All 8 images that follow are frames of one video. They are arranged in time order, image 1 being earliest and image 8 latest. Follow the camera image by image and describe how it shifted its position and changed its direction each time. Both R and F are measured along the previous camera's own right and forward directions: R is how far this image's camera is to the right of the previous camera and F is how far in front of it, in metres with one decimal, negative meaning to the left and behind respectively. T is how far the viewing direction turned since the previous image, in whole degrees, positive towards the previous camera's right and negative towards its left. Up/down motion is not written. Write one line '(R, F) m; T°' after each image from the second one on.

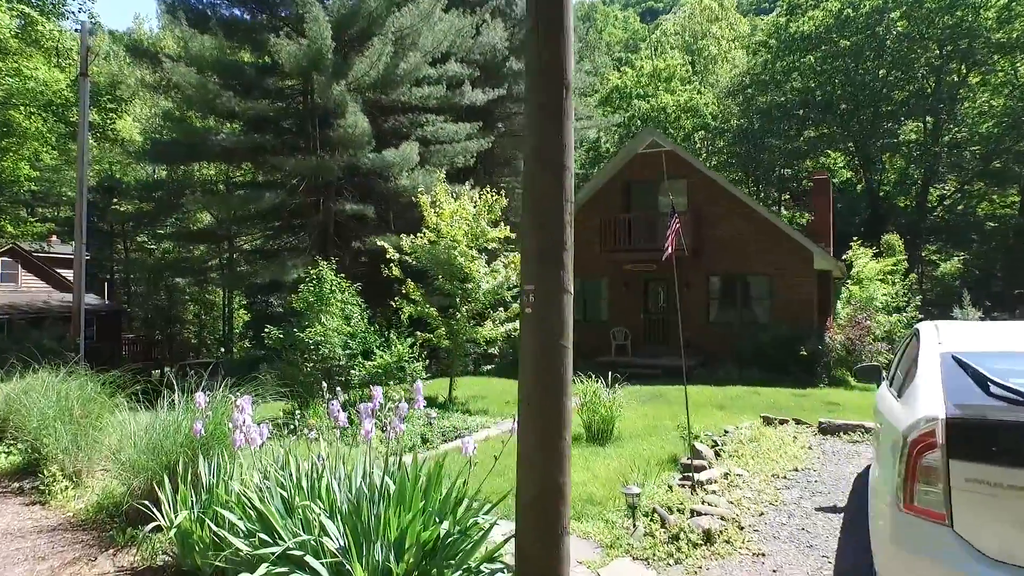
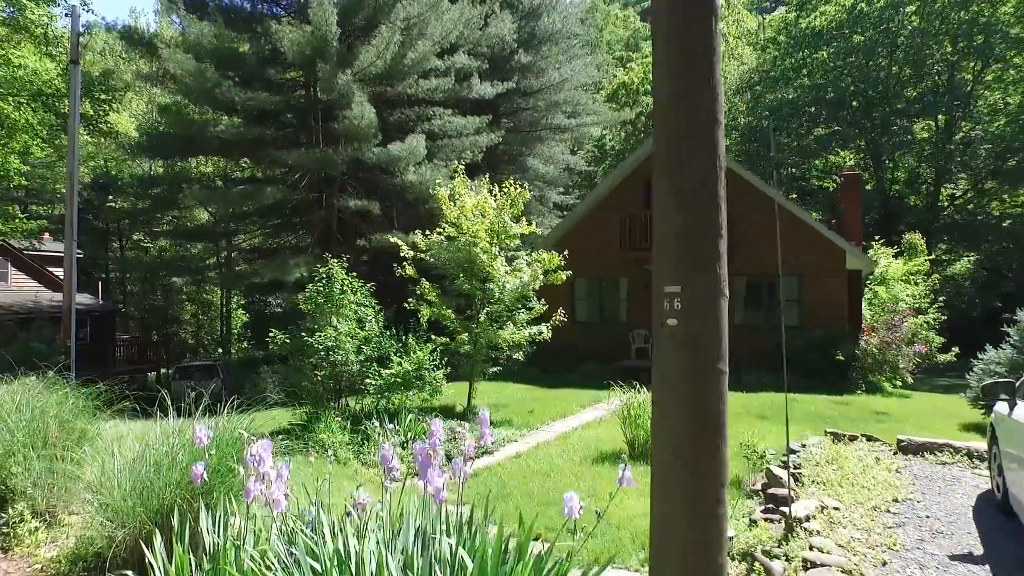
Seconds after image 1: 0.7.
(-0.5, +0.9) m; 0°
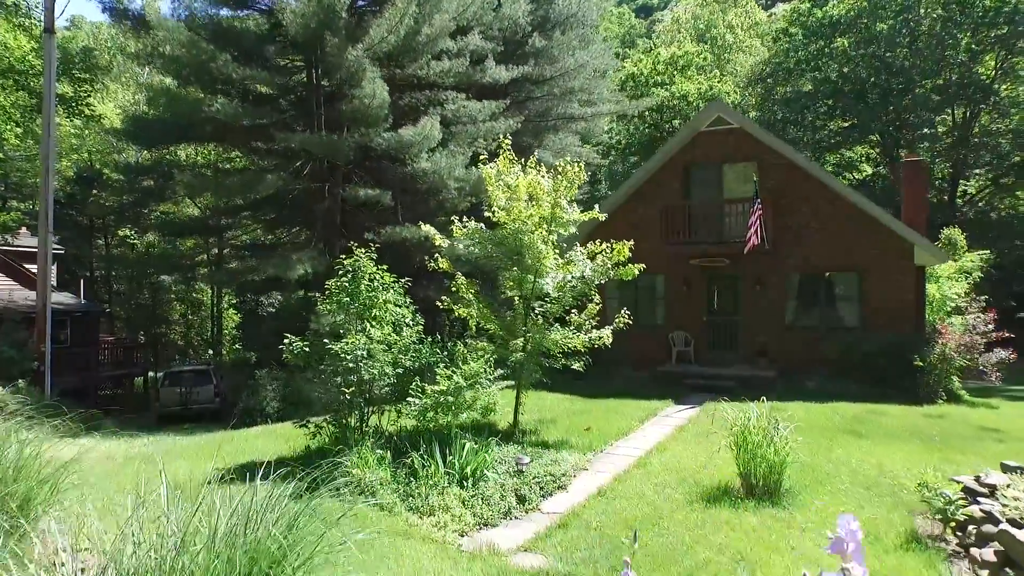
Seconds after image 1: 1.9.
(-0.9, +1.8) m; +1°
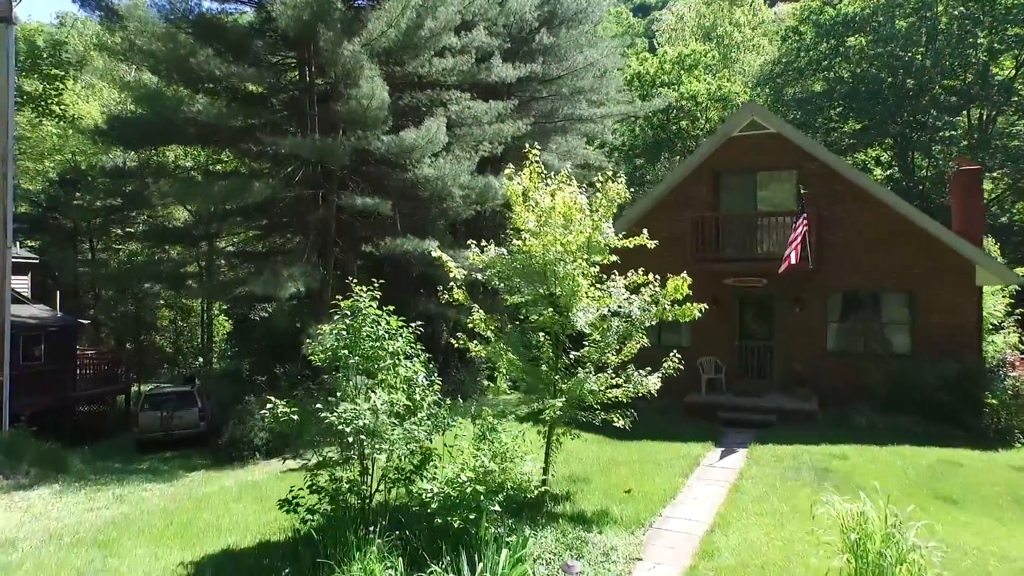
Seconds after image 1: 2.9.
(-0.4, +1.6) m; 0°
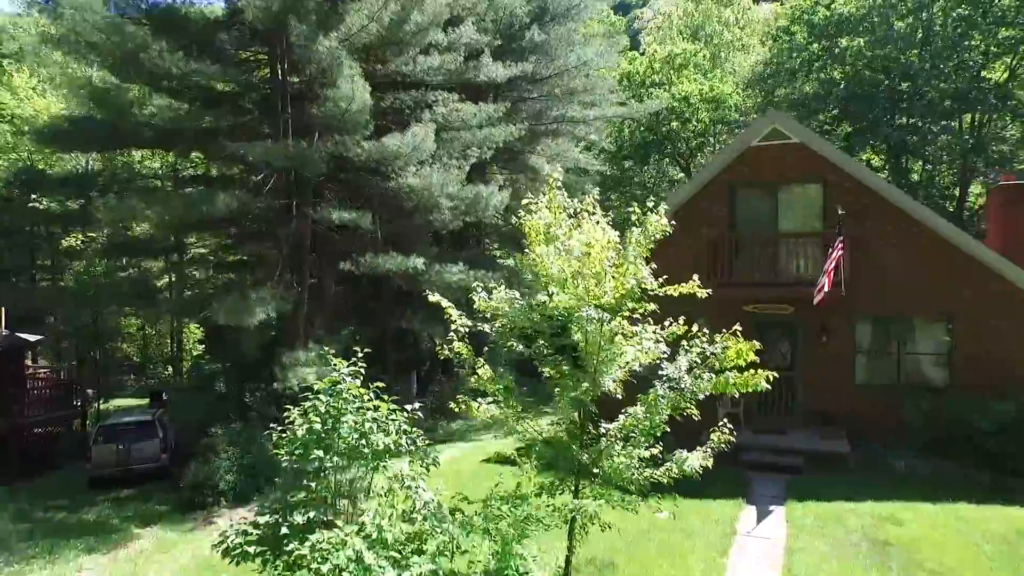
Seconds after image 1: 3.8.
(-0.4, +1.6) m; +2°
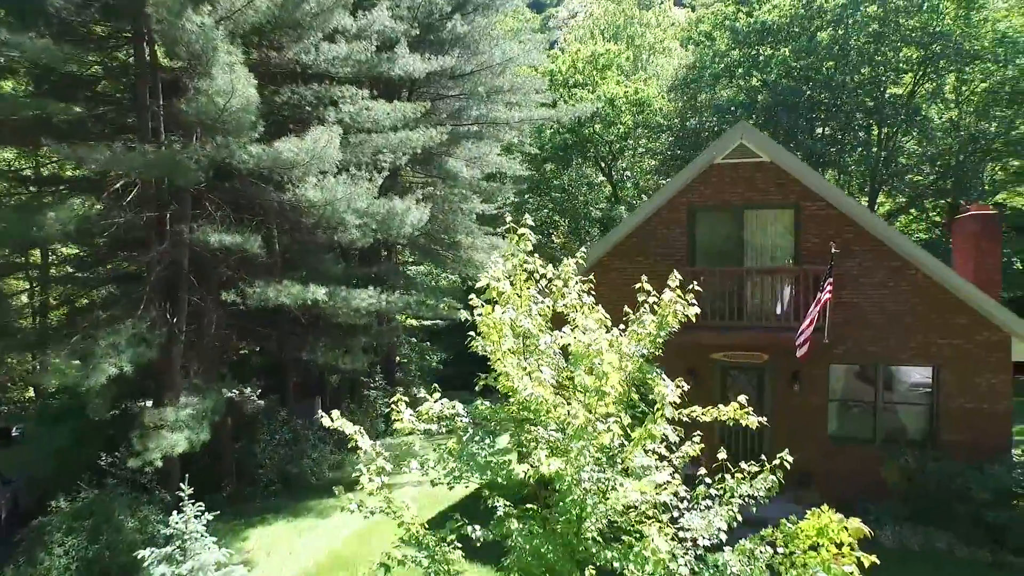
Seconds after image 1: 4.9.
(-0.2, +2.5) m; +7°
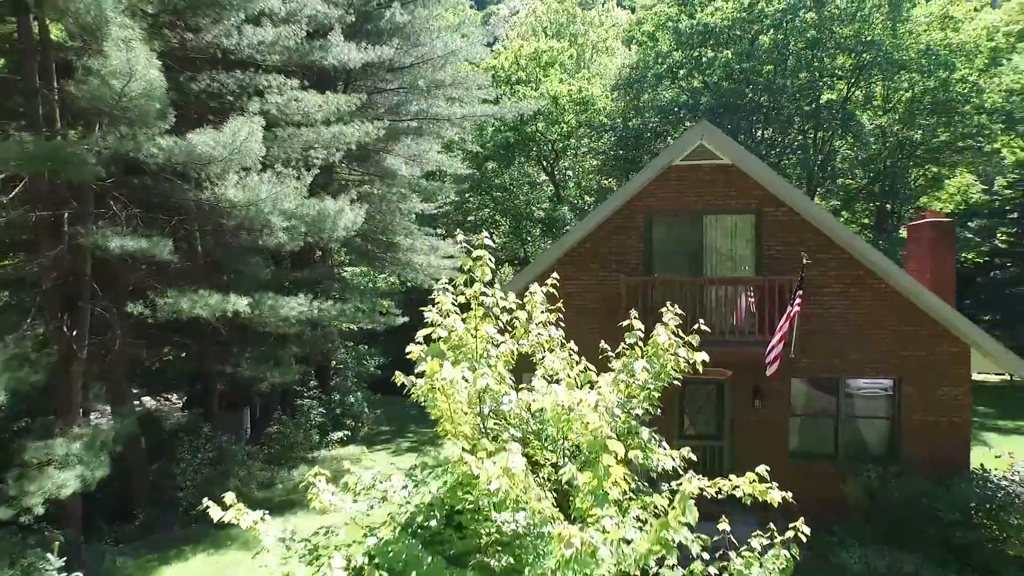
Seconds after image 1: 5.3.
(-0.1, +1.0) m; +5°
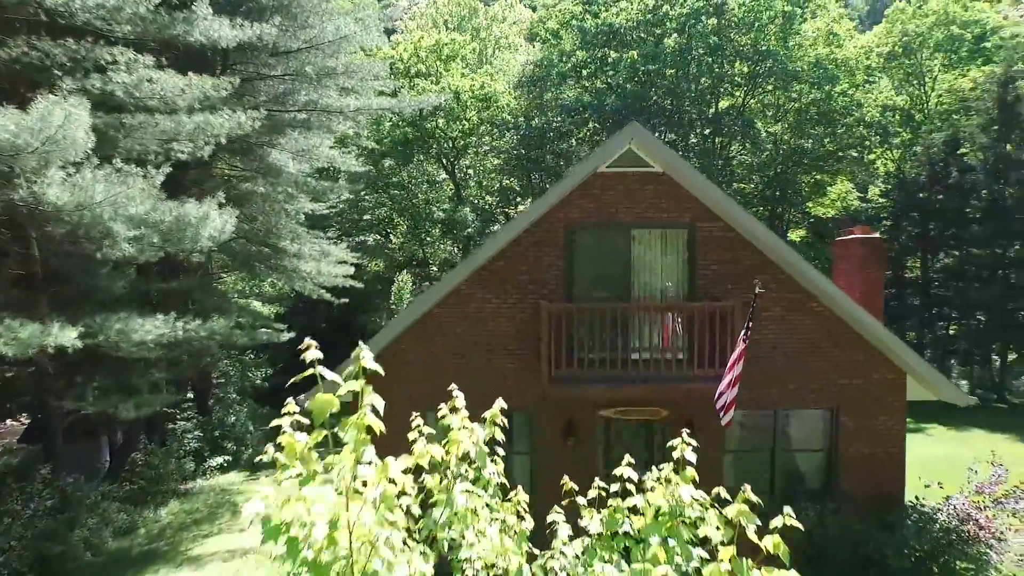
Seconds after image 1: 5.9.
(-0.1, +1.7) m; +9°
